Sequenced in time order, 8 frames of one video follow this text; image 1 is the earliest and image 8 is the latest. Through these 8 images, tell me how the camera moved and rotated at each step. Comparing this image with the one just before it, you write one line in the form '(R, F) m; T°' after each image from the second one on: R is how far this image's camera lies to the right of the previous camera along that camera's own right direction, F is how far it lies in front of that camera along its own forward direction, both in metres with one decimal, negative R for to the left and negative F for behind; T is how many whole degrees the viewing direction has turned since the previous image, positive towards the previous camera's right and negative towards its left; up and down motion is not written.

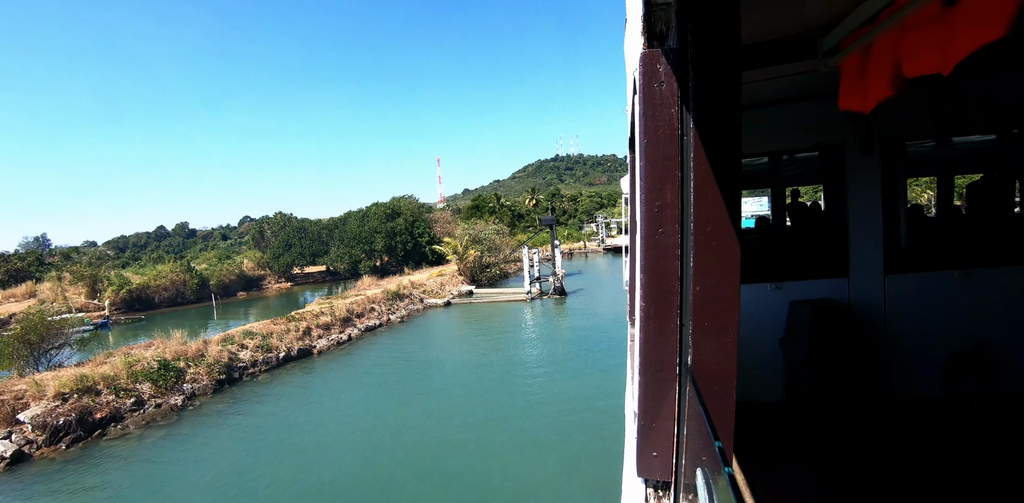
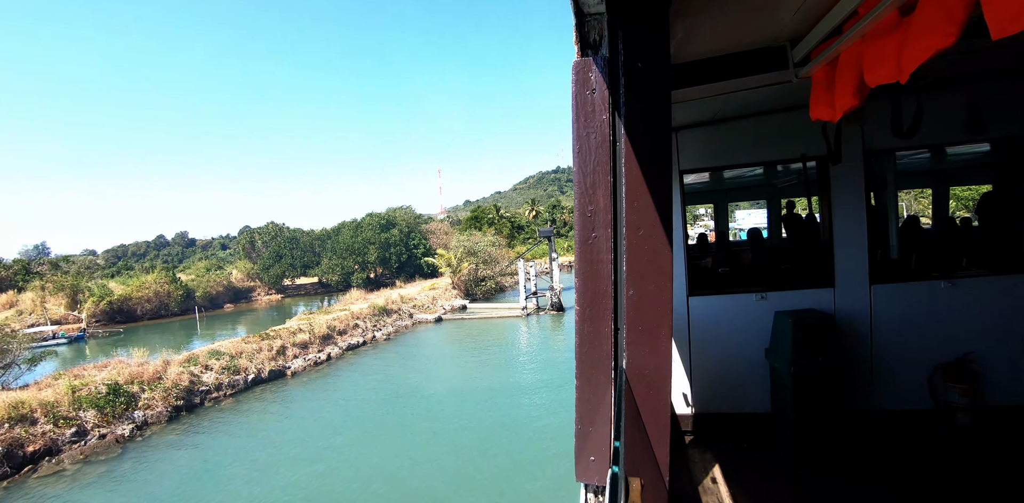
(+0.3, +0.5) m; 0°
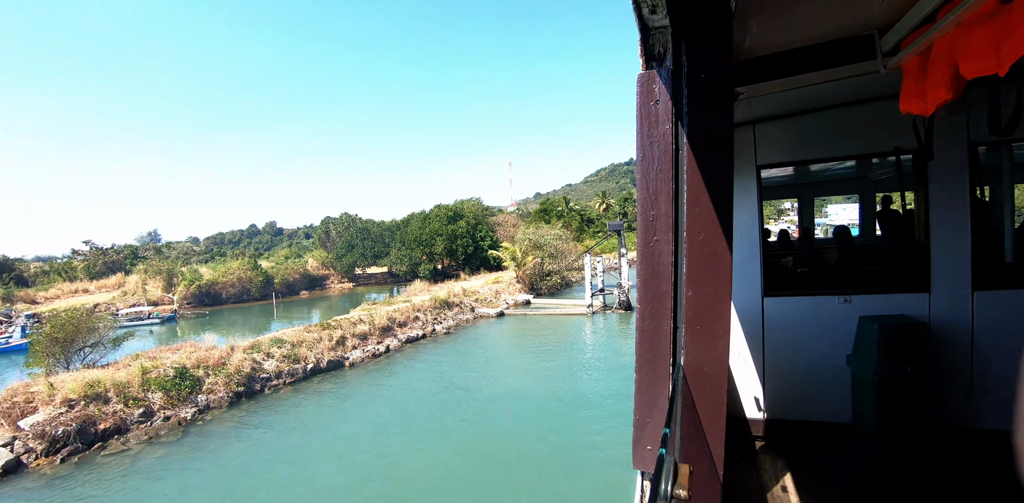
(+0.1, +0.6) m; -9°
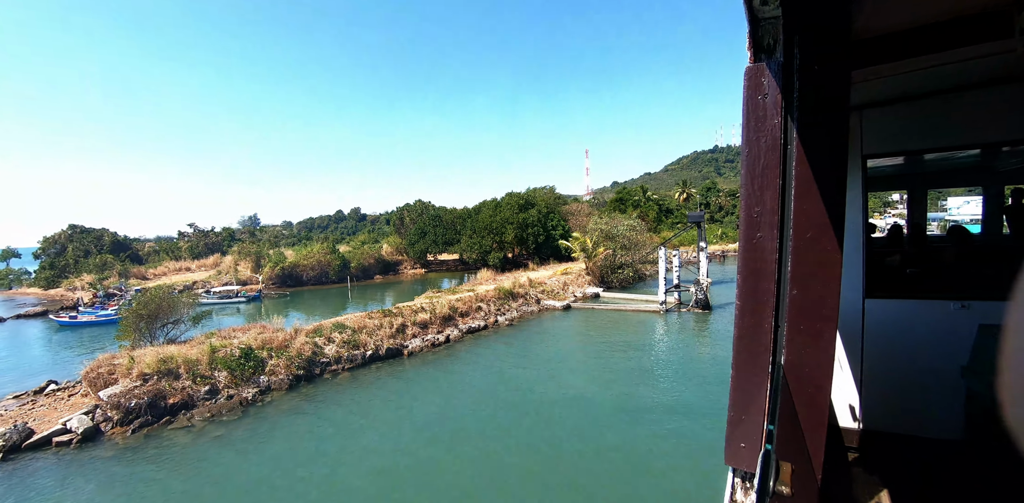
(+0.1, +0.5) m; -9°
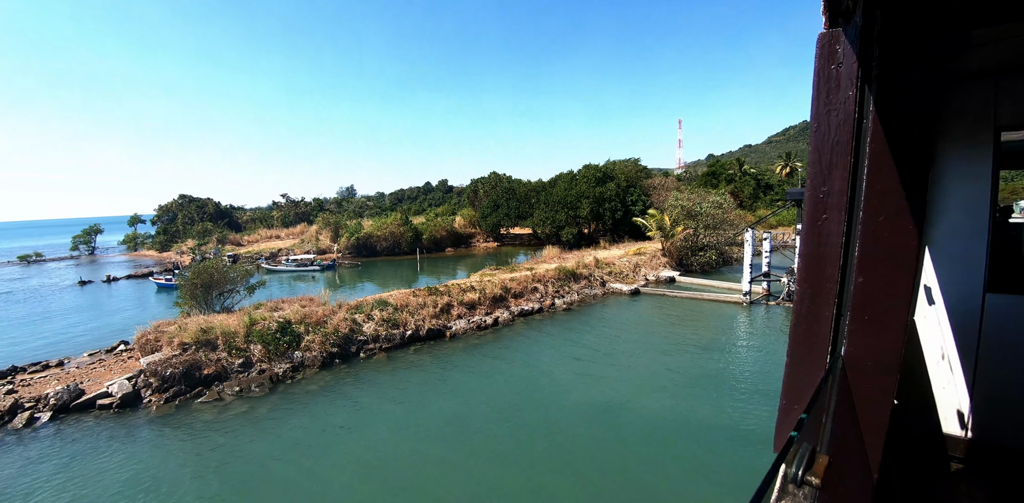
(+0.5, +0.8) m; -11°
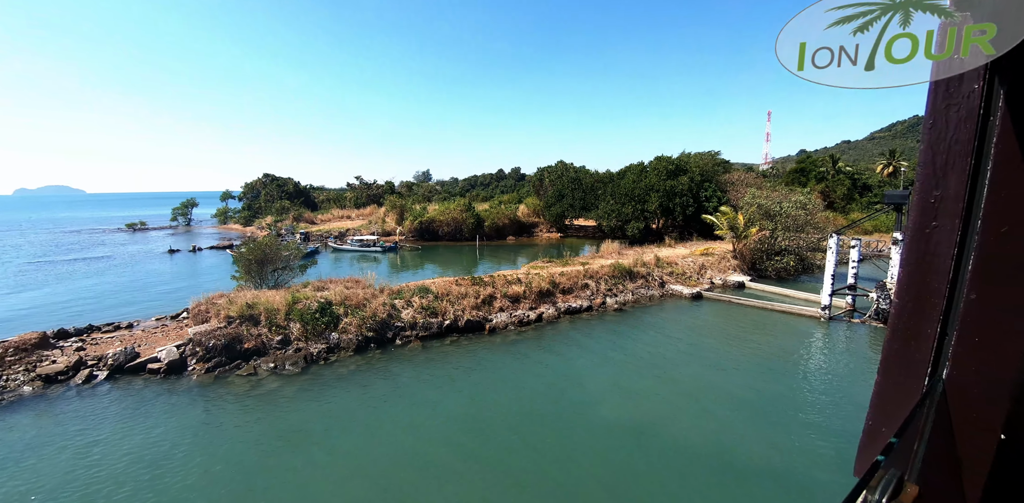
(+0.4, +0.4) m; -9°
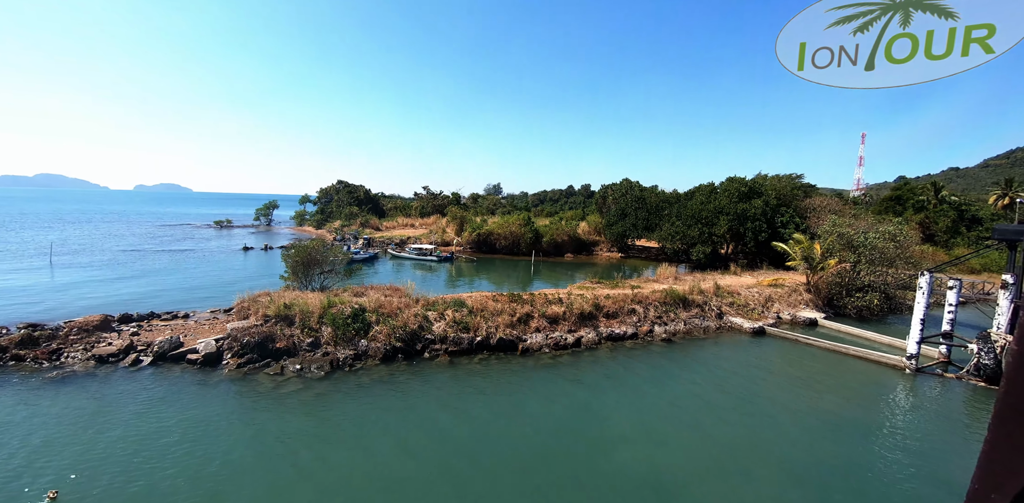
(+0.4, +0.3) m; -9°
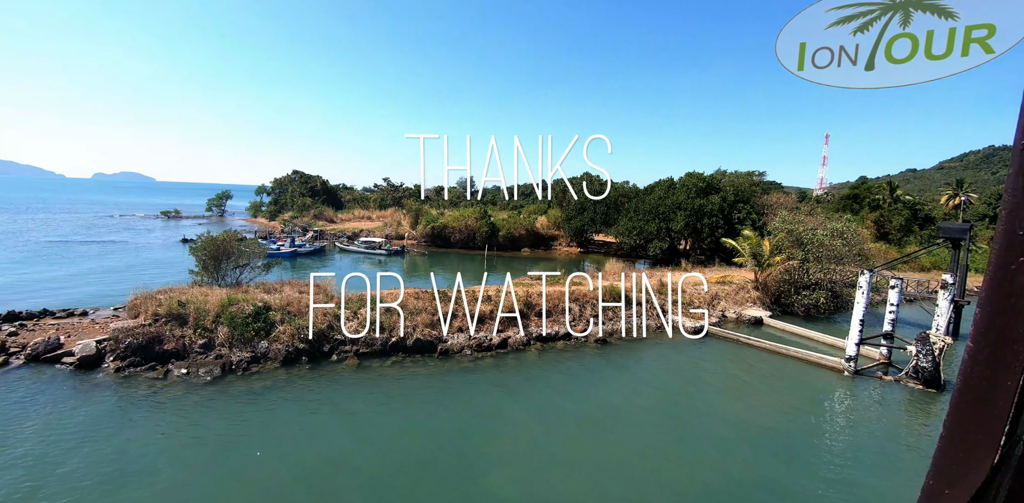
(+1.0, +0.3) m; +1°
